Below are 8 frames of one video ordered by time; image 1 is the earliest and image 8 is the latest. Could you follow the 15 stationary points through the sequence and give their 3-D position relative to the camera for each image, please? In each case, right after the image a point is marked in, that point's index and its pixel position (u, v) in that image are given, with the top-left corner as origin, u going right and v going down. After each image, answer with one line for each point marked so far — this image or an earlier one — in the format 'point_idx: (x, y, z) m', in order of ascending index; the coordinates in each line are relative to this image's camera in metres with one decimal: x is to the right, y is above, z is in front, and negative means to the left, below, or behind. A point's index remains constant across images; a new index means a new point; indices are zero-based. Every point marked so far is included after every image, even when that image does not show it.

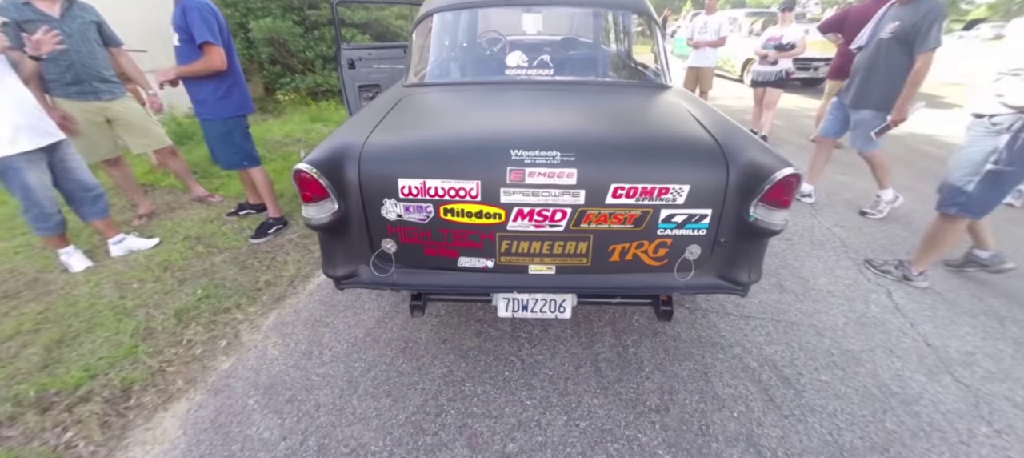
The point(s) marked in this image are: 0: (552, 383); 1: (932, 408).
0: (+0.2, -0.7, +1.7) m
1: (+1.8, -0.7, +1.6) m
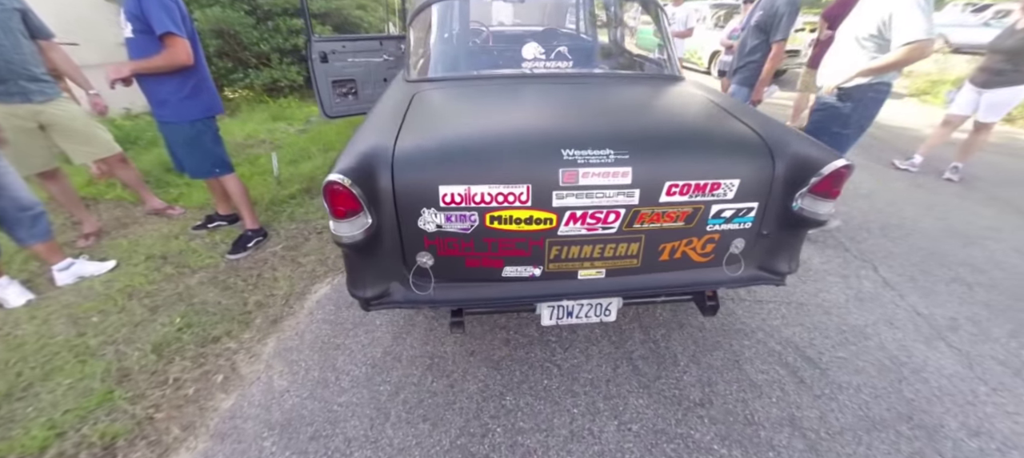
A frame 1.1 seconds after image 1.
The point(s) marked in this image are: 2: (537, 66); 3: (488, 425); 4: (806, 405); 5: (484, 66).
0: (+0.4, -0.7, +1.7) m
1: (+1.9, -0.7, +1.7) m
2: (+0.3, +0.8, +2.0) m
3: (-0.1, -0.8, +1.5) m
4: (+1.3, -0.7, +1.6) m
5: (-0.2, +0.9, +2.0) m
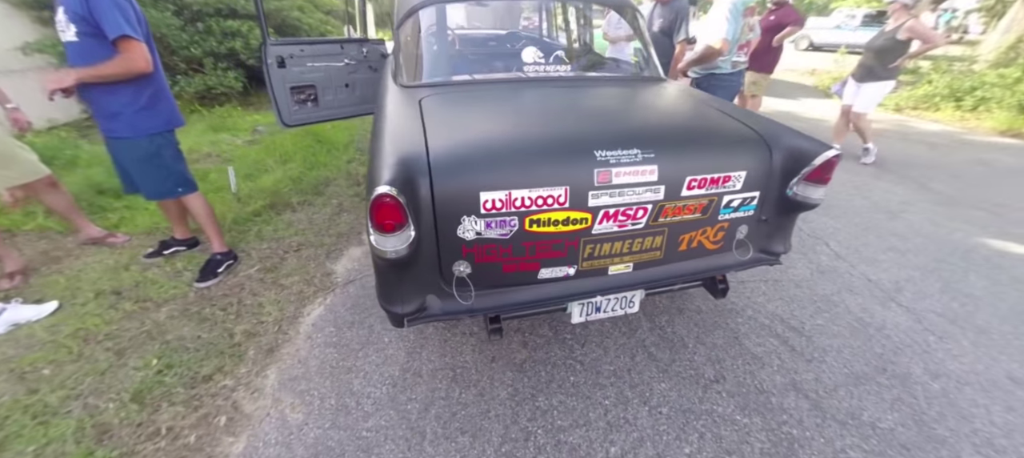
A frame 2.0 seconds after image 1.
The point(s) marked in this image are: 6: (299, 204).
0: (+0.5, -0.7, +1.8) m
1: (+2.0, -0.5, +2.0) m
2: (+0.3, +0.8, +2.1) m
3: (+0.1, -0.8, +1.5) m
4: (+1.4, -0.7, +1.8) m
5: (-0.3, +0.8, +2.0) m
6: (-1.6, +0.2, +2.9) m
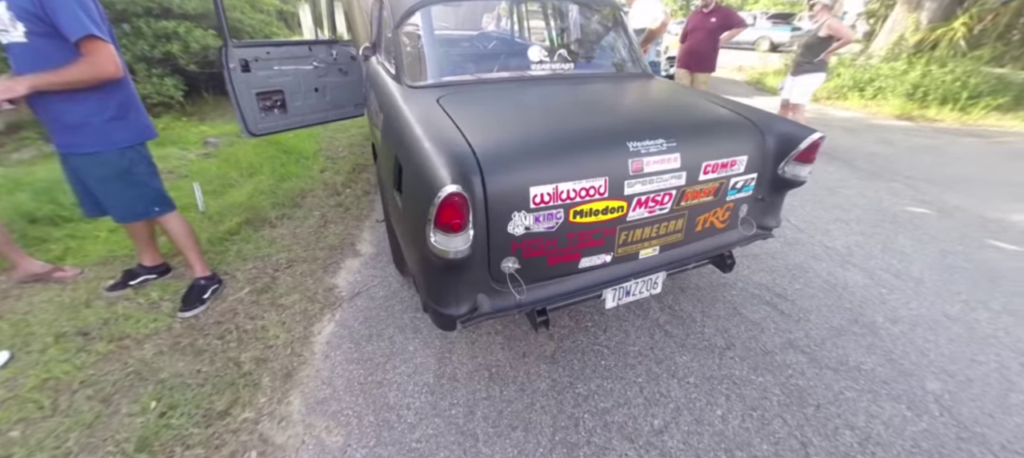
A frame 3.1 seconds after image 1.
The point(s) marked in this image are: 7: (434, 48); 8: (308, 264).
0: (+0.6, -0.6, +1.9) m
1: (+2.1, -0.4, +2.4) m
2: (+0.3, +0.9, +2.1) m
3: (+0.3, -0.8, +1.6) m
4: (+1.5, -0.5, +2.0) m
5: (-0.2, +0.8, +2.0) m
6: (-1.7, +0.1, +2.7) m
7: (-0.4, +0.9, +2.0) m
8: (-1.3, -0.2, +2.4) m
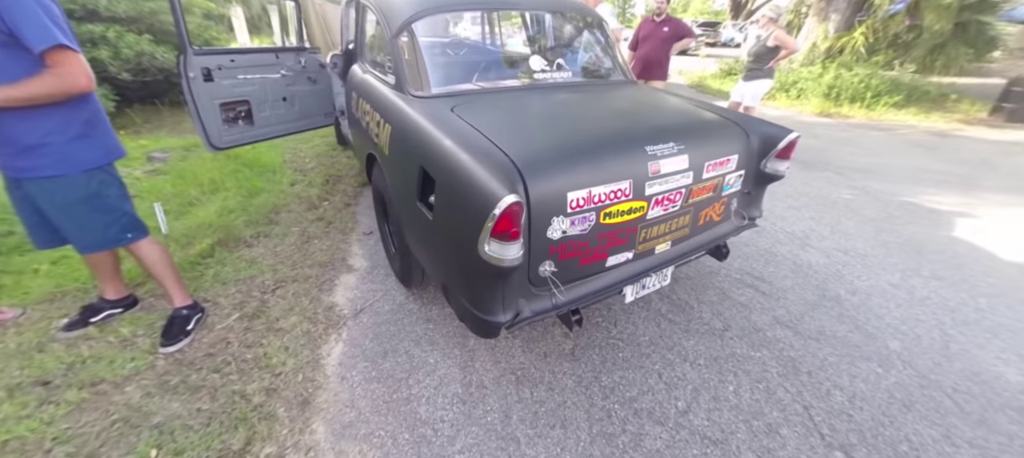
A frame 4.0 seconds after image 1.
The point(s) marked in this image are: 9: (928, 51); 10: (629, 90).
0: (+0.7, -0.6, +2.0) m
1: (+2.1, -0.3, +2.7) m
2: (+0.2, +0.9, +2.2) m
3: (+0.4, -0.8, +1.7) m
4: (+1.6, -0.5, +2.3) m
5: (-0.2, +0.8, +2.0) m
6: (-1.7, -0.1, +2.5) m
7: (-0.4, +0.9, +2.0) m
8: (-1.2, -0.3, +2.2) m
9: (+7.3, +3.1, +6.7) m
10: (+0.7, +0.9, +2.4) m
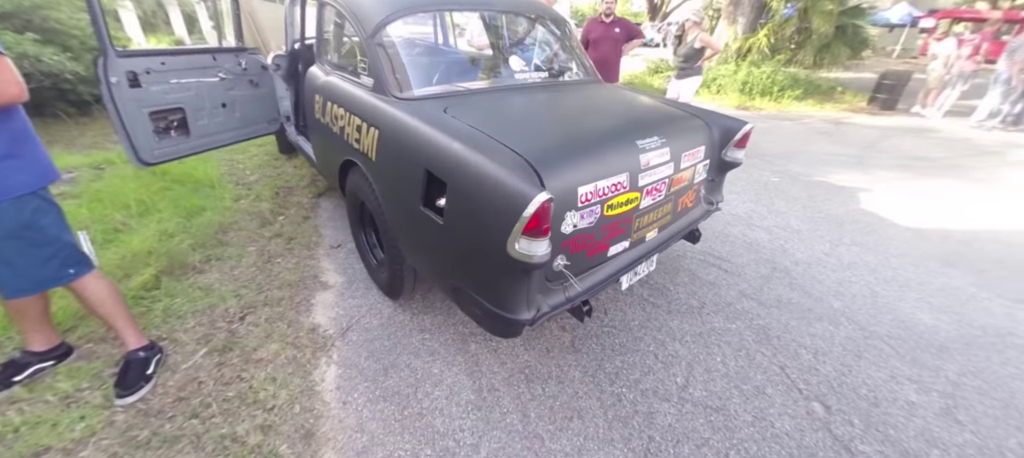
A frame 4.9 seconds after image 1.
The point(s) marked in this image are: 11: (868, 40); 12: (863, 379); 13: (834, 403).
0: (+0.7, -0.5, +2.1) m
1: (+2.0, -0.1, +3.0) m
2: (+0.1, +0.9, +2.2) m
3: (+0.5, -0.7, +1.7) m
4: (+1.5, -0.3, +2.5) m
5: (-0.3, +0.8, +1.9) m
6: (-1.8, -0.2, +2.2) m
7: (-0.5, +0.8, +1.9) m
8: (-1.3, -0.4, +2.0) m
9: (+6.2, +3.6, +7.8) m
10: (+0.5, +0.9, +2.5) m
11: (+7.4, +3.9, +7.9) m
12: (+1.7, -0.7, +1.9) m
13: (+1.5, -0.8, +1.8) m
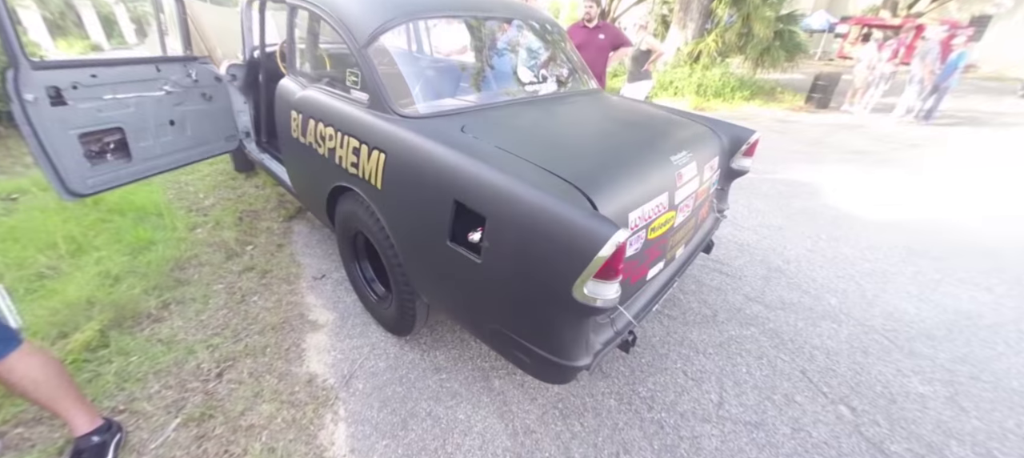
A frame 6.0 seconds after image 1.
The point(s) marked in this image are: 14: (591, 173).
0: (+0.8, -0.6, +2.0) m
1: (+1.9, -0.1, +3.0) m
2: (+0.1, +0.8, +2.1) m
3: (+0.6, -0.8, +1.6) m
4: (+1.5, -0.4, +2.5) m
5: (-0.3, +0.6, +1.7) m
6: (-1.7, -0.4, +1.9) m
7: (-0.4, +0.7, +1.7) m
8: (-1.2, -0.6, +1.7) m
9: (+5.3, +3.8, +8.3) m
10: (+0.5, +0.8, +2.4) m
11: (+6.5, +4.2, +8.6) m
12: (+1.8, -0.7, +1.9) m
13: (+1.6, -0.8, +1.8) m
14: (+0.3, +0.2, +1.3) m
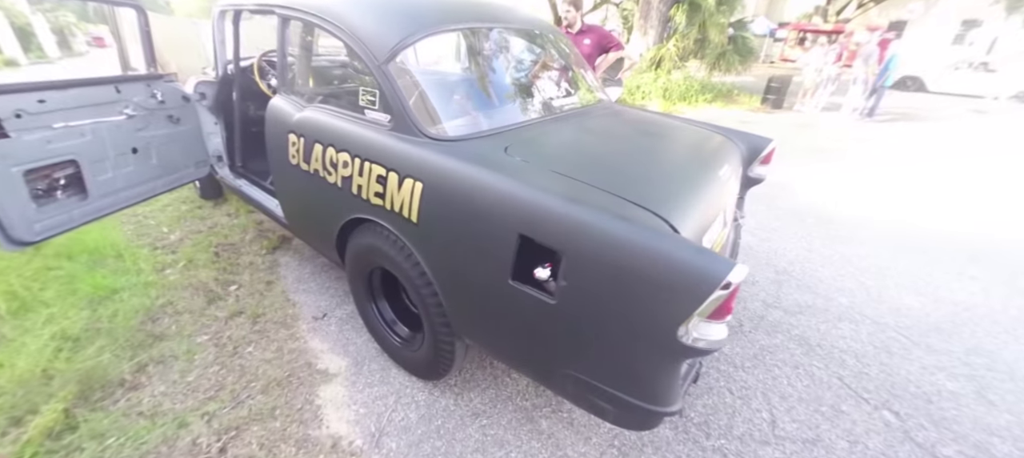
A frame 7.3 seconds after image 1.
0: (+1.0, -0.7, +2.0) m
1: (+1.9, -0.1, +3.1) m
2: (+0.2, +0.7, +2.0) m
3: (+0.8, -0.9, +1.5) m
4: (+1.6, -0.4, +2.5) m
5: (-0.2, +0.5, +1.6) m
6: (-1.6, -0.6, +1.6) m
7: (-0.3, +0.6, +1.5) m
8: (-1.0, -0.7, +1.5) m
9: (+4.7, +3.9, +8.7) m
10: (+0.6, +0.7, +2.3) m
11: (+5.8, +4.3, +9.1) m
12: (+2.0, -0.7, +2.0) m
13: (+1.8, -0.8, +1.8) m
14: (+0.4, +0.1, +1.2) m
